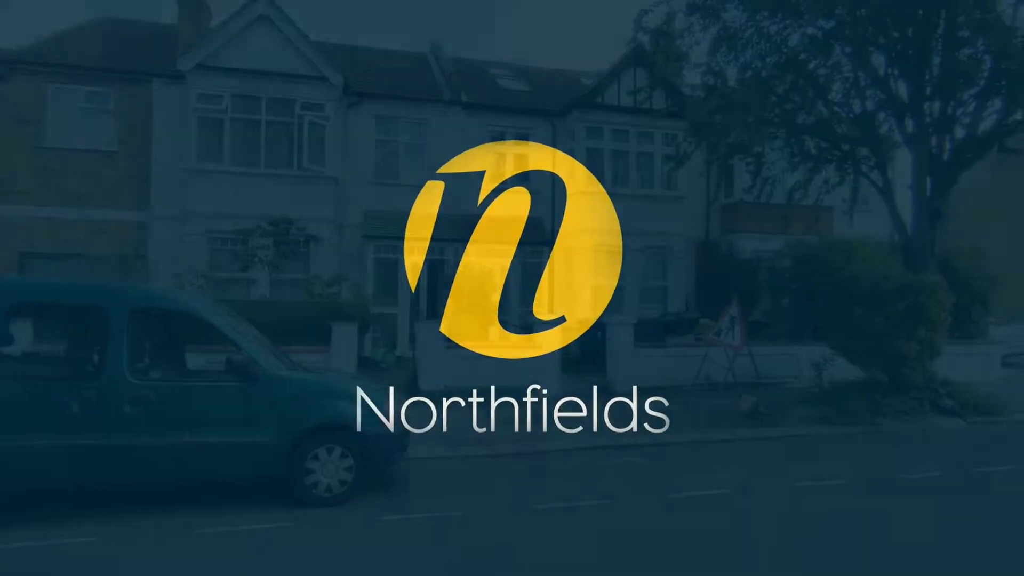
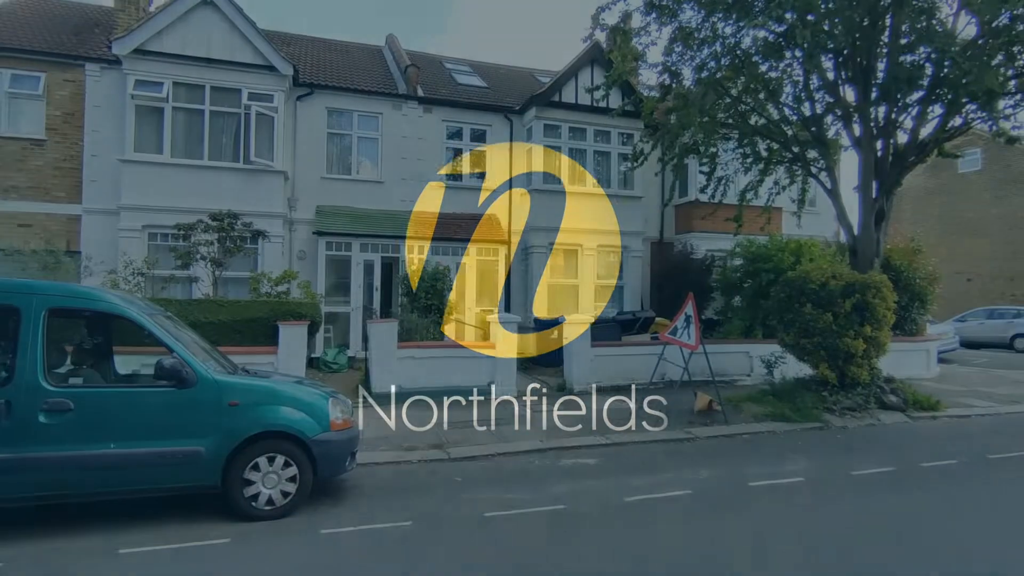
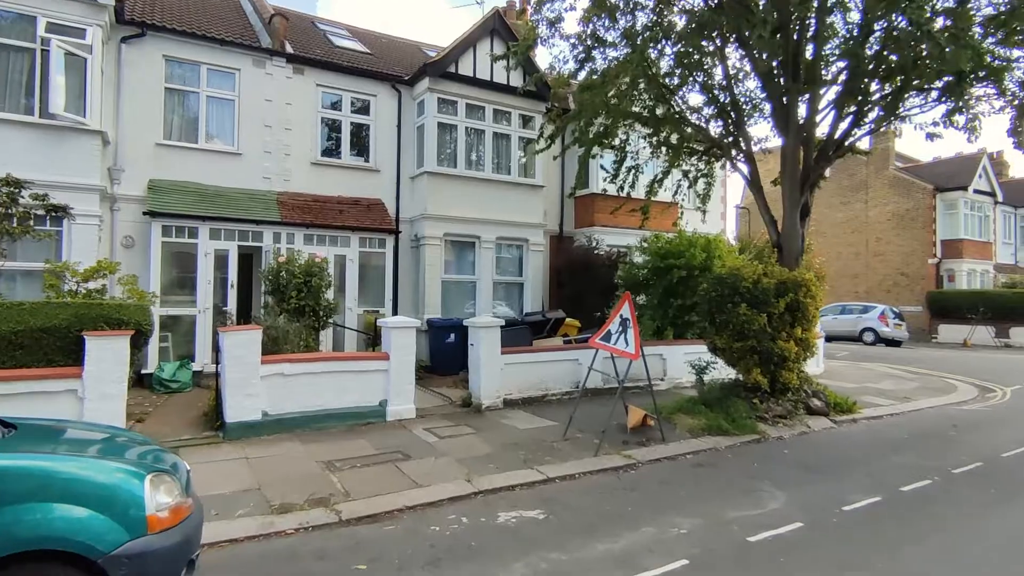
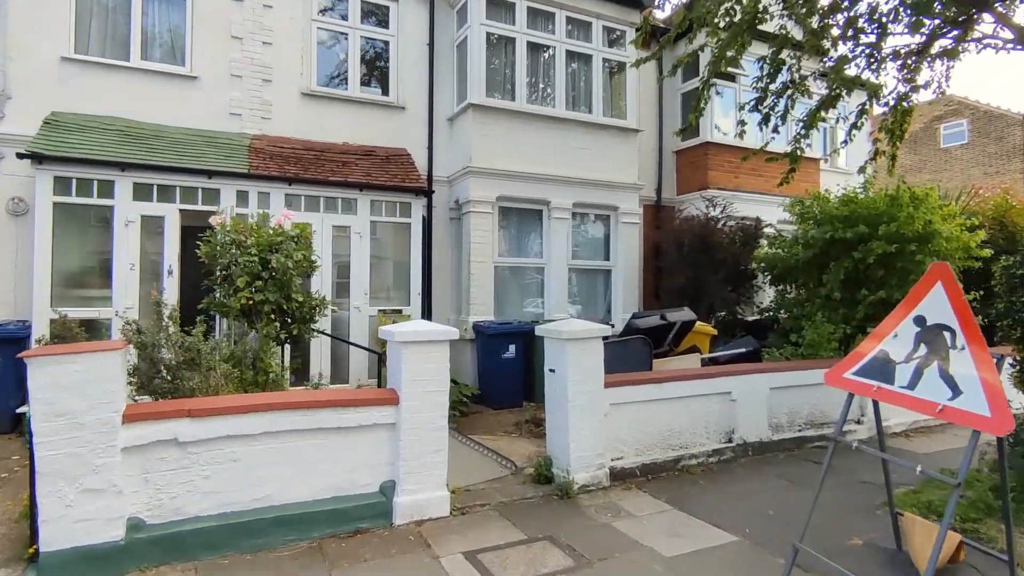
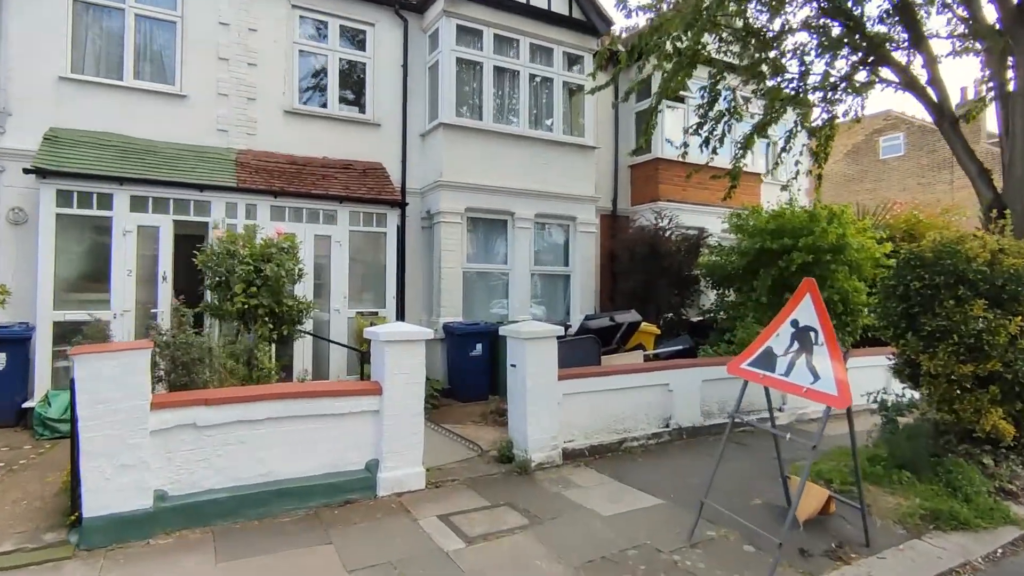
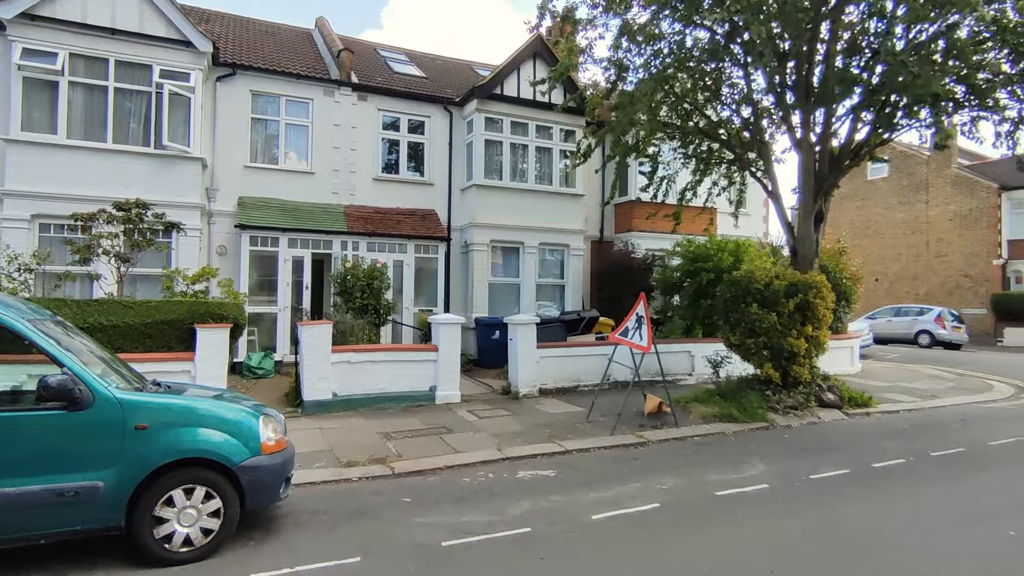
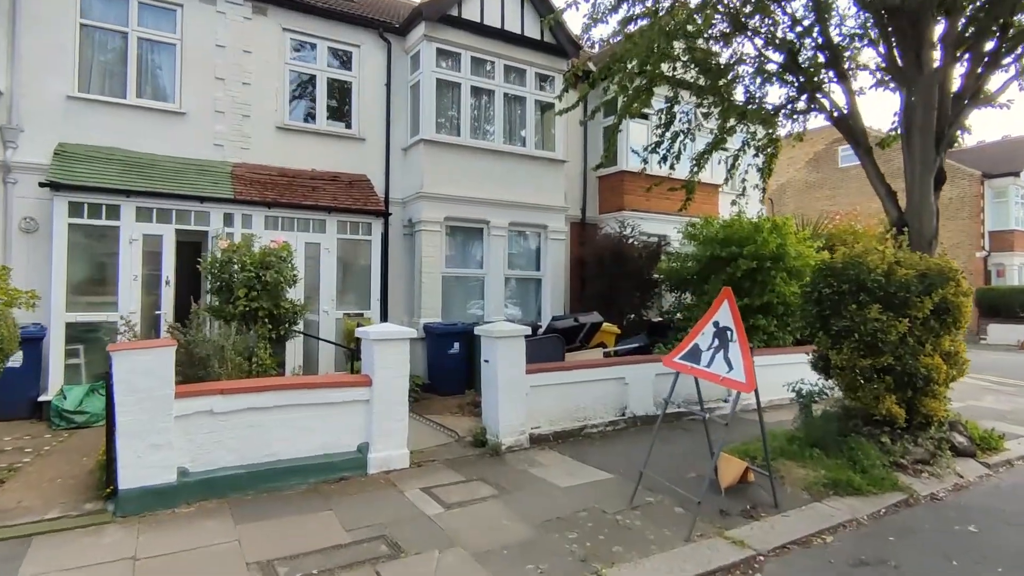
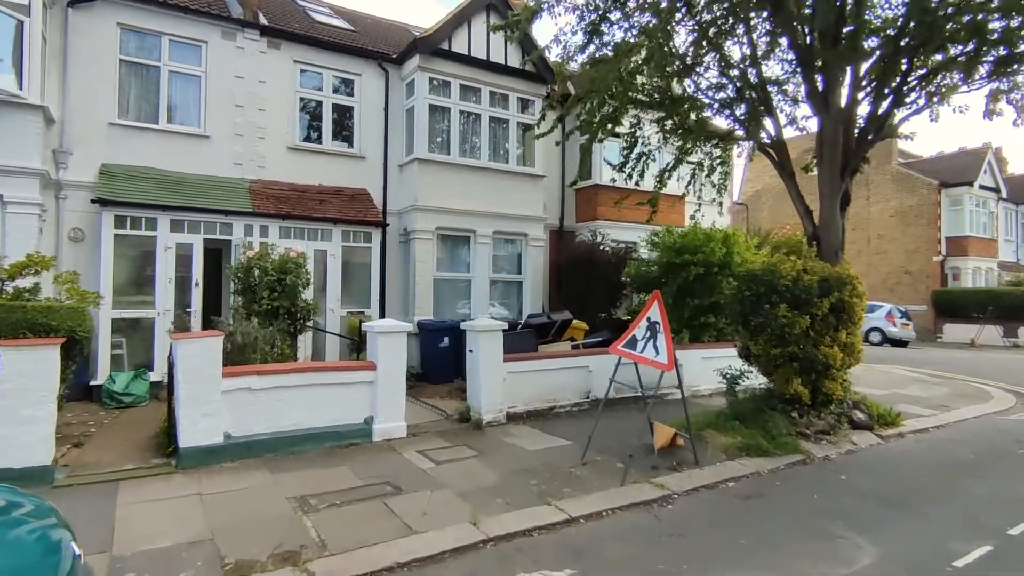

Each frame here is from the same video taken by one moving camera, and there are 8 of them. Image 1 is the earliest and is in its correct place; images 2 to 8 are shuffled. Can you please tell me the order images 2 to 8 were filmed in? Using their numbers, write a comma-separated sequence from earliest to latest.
2, 6, 3, 8, 7, 5, 4
